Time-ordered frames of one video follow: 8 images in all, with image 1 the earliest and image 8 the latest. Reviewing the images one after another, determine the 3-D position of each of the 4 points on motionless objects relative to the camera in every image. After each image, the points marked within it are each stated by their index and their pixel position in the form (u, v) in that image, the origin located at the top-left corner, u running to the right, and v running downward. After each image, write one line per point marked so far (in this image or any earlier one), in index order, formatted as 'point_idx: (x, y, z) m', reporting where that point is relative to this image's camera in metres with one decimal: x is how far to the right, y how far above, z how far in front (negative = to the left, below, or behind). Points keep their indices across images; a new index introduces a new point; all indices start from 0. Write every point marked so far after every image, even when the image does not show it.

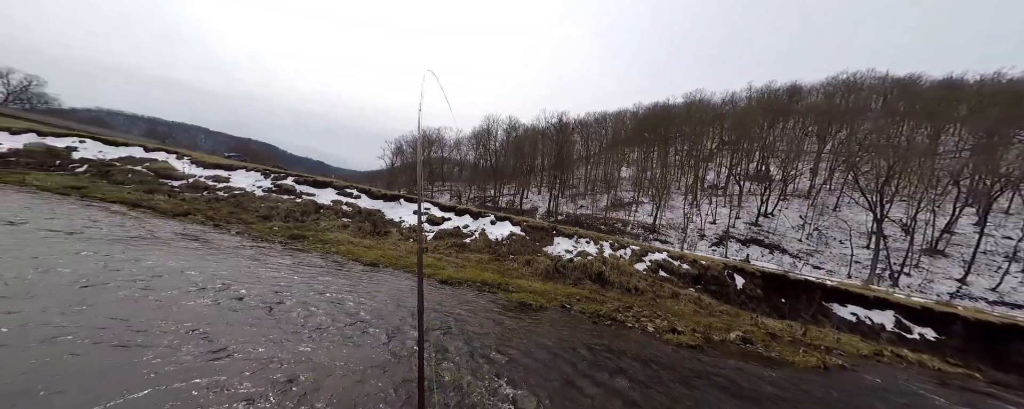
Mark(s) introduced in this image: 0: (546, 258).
0: (+1.7, -2.6, +14.8) m
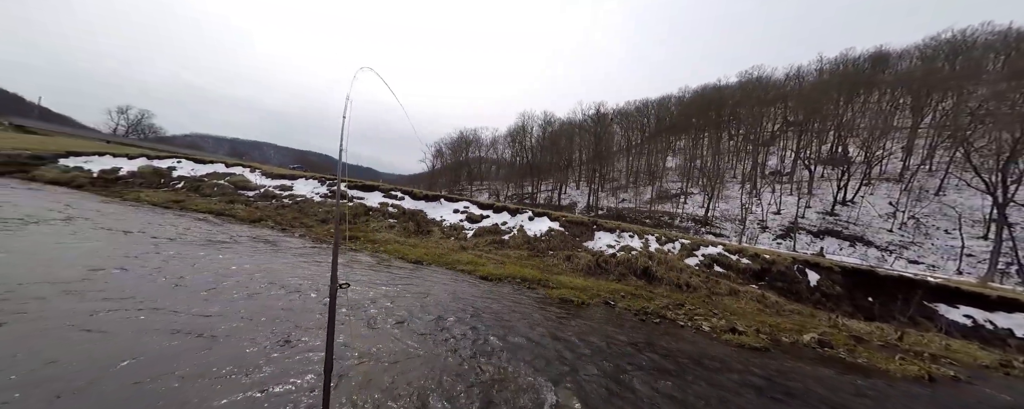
0: (+3.5, -2.3, +14.3) m
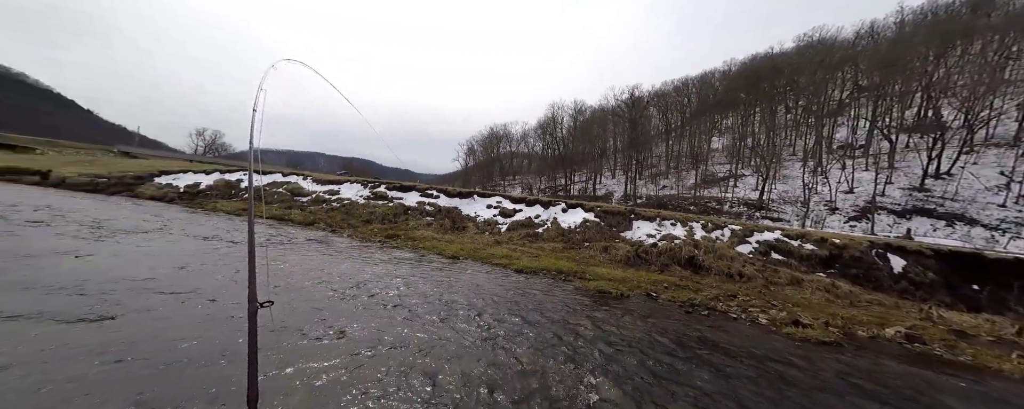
0: (+5.1, -1.8, +13.6) m
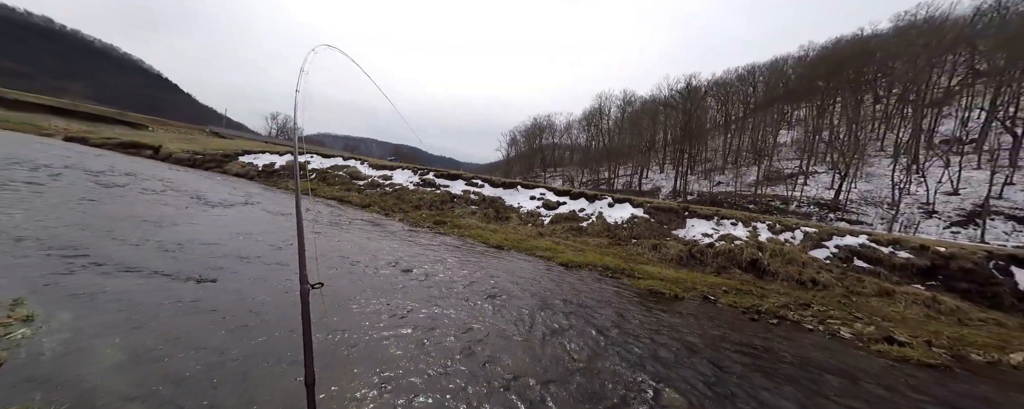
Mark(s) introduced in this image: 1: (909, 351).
0: (+7.1, -1.6, +13.0) m
1: (+8.6, -3.2, +6.7) m
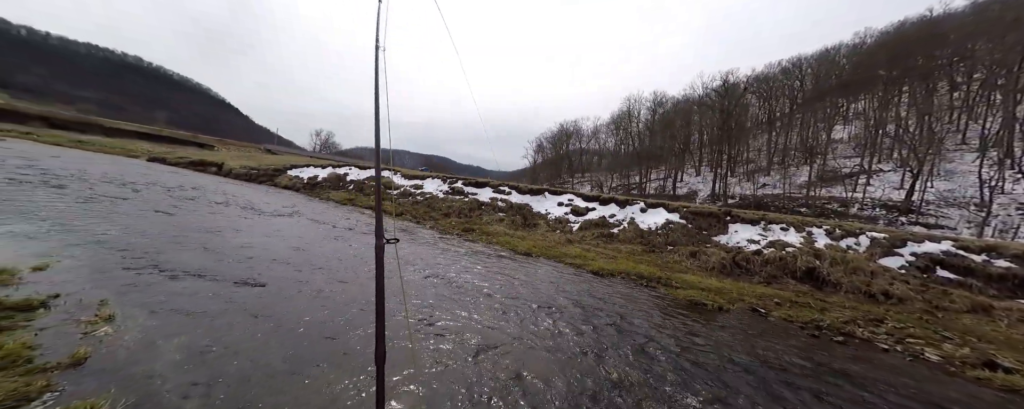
0: (+8.2, -1.8, +12.1) m
1: (+9.1, -3.2, +5.6) m
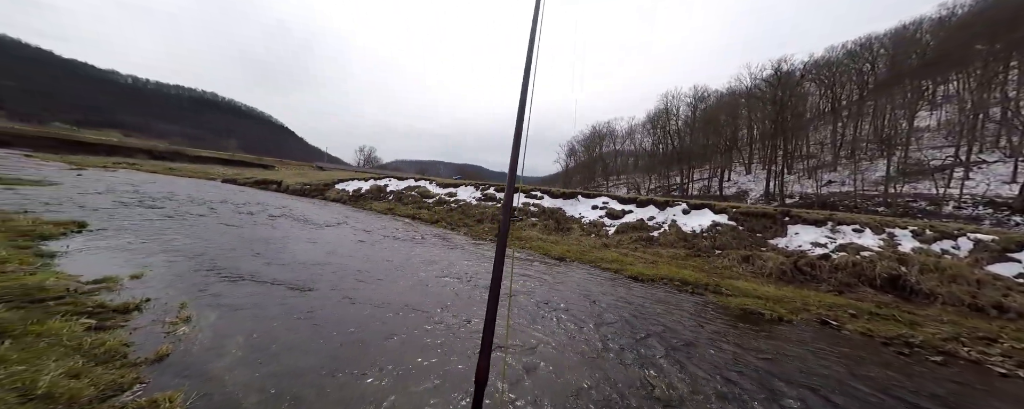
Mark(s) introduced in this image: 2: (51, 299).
0: (+9.4, -1.7, +10.8) m
1: (+9.6, -3.0, +4.2) m
2: (-8.6, -1.7, +5.7) m
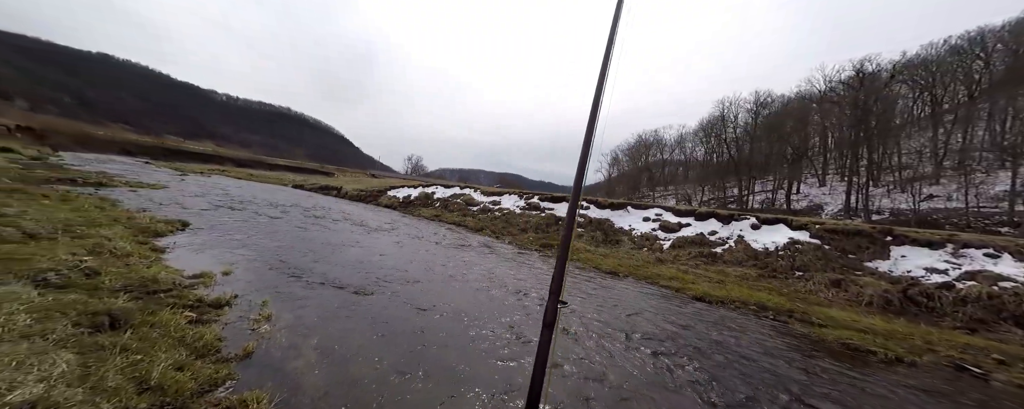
0: (+11.2, -2.3, +9.4) m
1: (+10.7, -3.4, +2.8) m
2: (-7.2, -1.8, +6.3) m
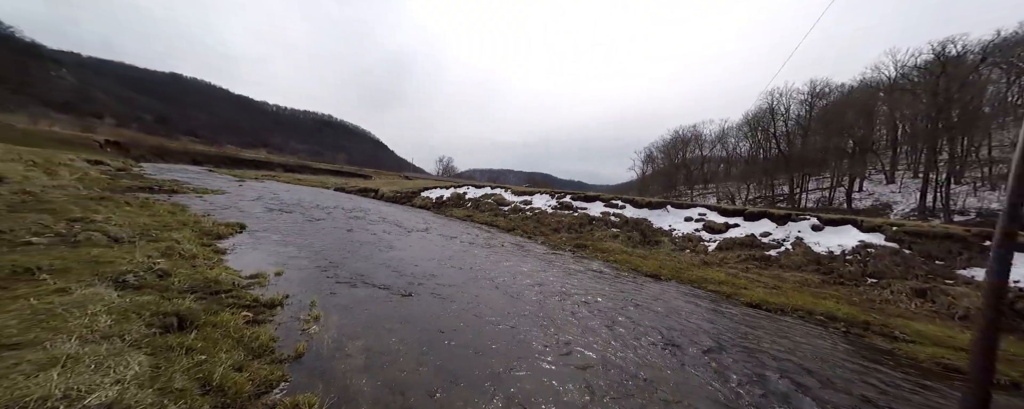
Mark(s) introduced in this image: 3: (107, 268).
0: (+12.4, -2.3, +8.2) m
1: (+11.3, -3.4, +1.6) m
2: (-6.2, -1.9, +6.6) m
3: (-8.2, -1.3, +6.2) m
